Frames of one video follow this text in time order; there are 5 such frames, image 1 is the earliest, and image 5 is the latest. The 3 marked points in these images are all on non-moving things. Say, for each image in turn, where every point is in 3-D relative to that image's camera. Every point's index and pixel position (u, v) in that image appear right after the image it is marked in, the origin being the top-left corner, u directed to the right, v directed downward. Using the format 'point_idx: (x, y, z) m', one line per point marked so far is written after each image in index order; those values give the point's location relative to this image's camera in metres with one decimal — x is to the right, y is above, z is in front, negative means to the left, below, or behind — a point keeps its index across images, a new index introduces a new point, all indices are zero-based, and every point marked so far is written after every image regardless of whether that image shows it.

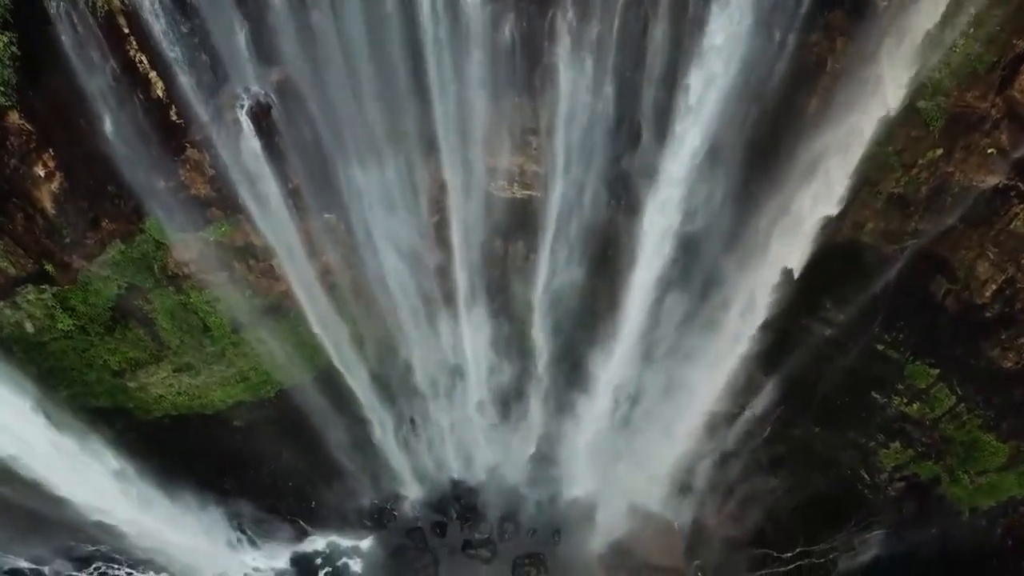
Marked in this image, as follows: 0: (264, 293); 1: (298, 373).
0: (-3.0, 0.0, +8.6) m
1: (-2.8, -1.1, +9.6) m
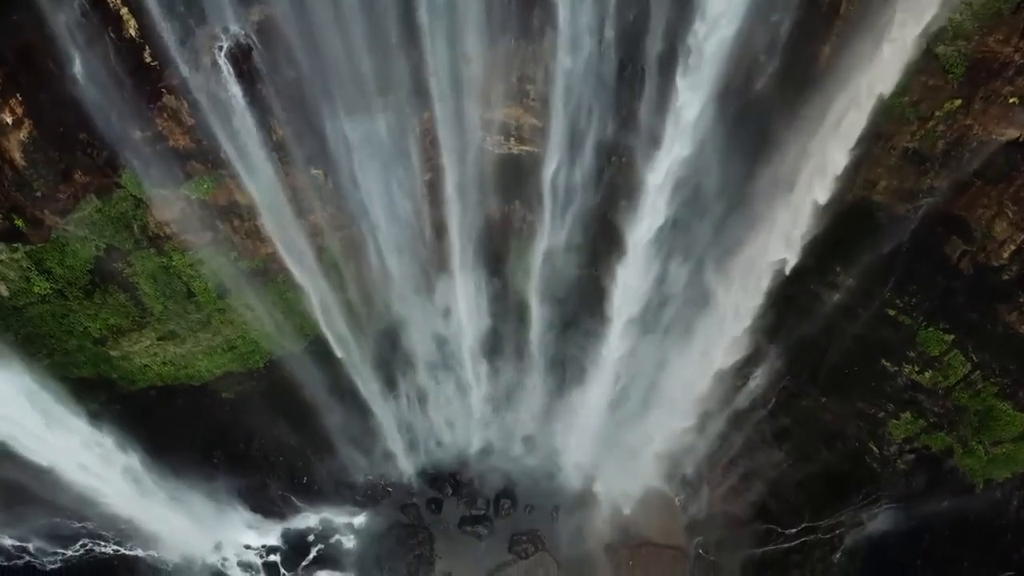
0: (-3.0, +0.4, +8.3) m
1: (-2.9, -0.7, +9.2) m
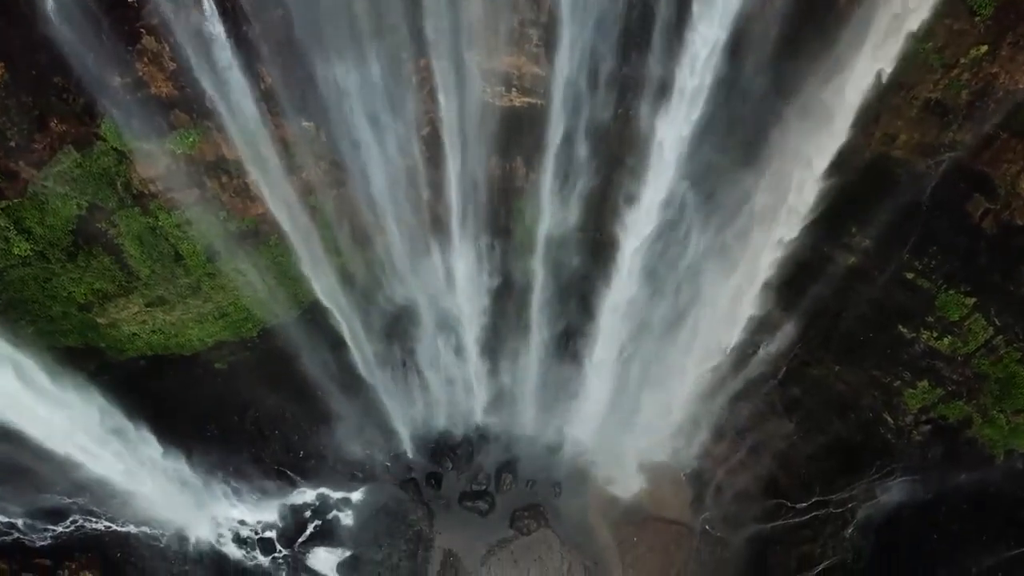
0: (-3.0, +0.8, +7.9) m
1: (-2.9, -0.3, +8.9) m
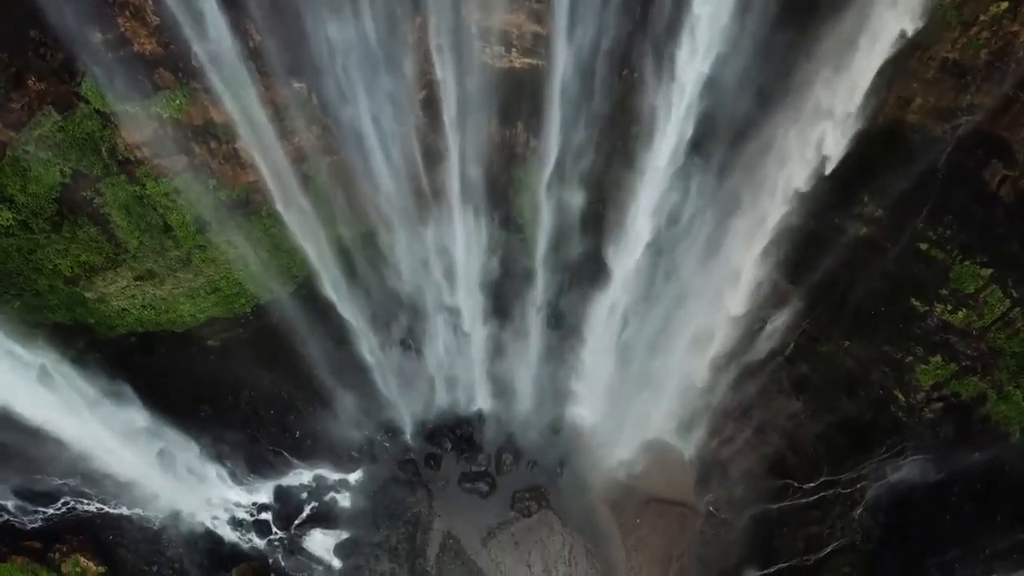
0: (-3.0, +1.1, +7.7) m
1: (-2.9, 0.0, +8.6) m
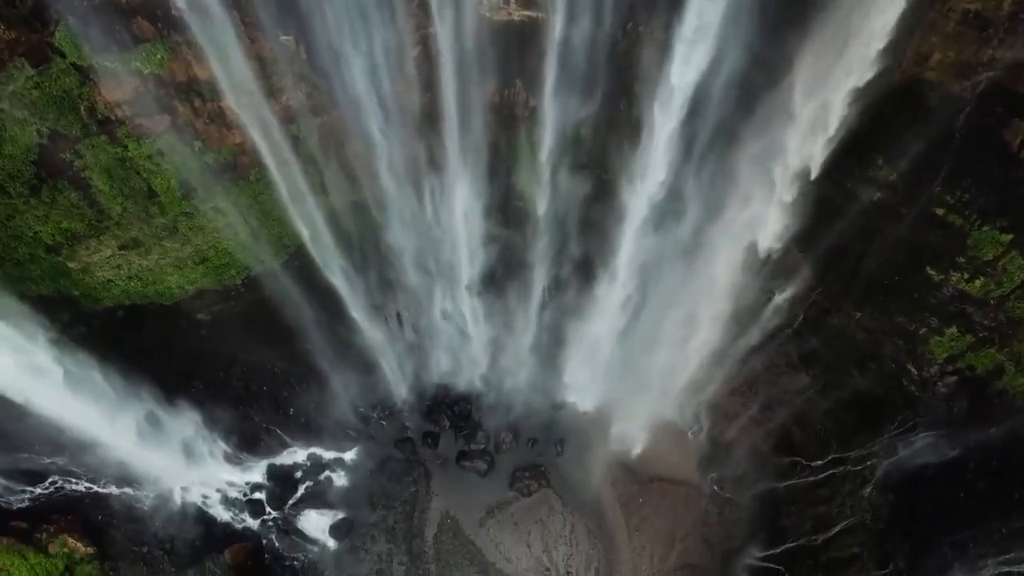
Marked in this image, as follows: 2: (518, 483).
0: (-3.0, +1.4, +7.3) m
1: (-2.9, +0.4, +8.3) m
2: (+0.1, -2.6, +9.6) m
